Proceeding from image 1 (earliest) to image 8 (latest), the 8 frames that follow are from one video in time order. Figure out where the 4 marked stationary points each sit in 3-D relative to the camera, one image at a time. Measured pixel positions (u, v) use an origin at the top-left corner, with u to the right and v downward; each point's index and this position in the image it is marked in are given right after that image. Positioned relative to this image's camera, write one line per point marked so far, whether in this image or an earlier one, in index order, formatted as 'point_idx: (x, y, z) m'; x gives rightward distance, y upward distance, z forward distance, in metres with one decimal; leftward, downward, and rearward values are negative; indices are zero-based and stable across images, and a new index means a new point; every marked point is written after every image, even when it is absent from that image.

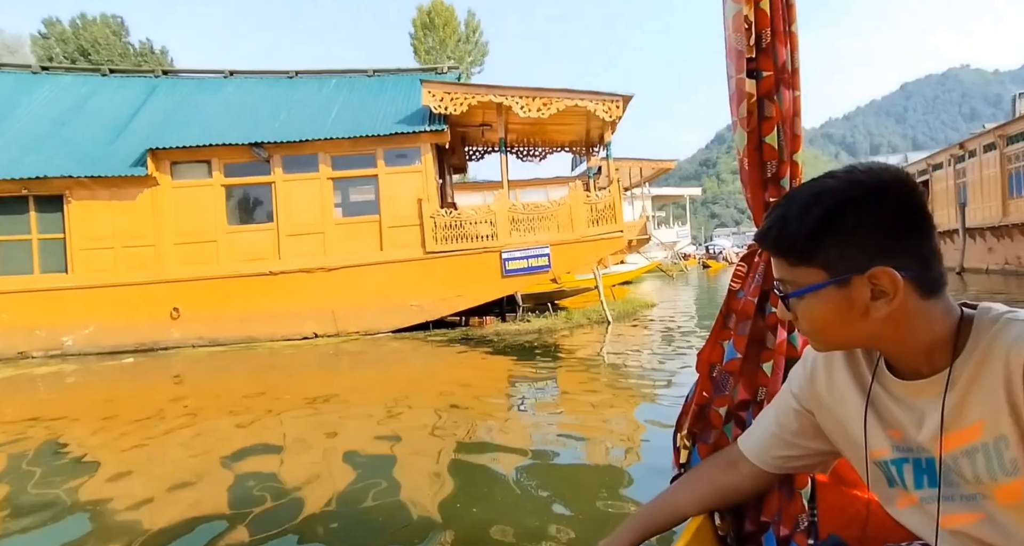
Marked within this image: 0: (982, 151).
0: (+15.0, +3.9, +17.8) m
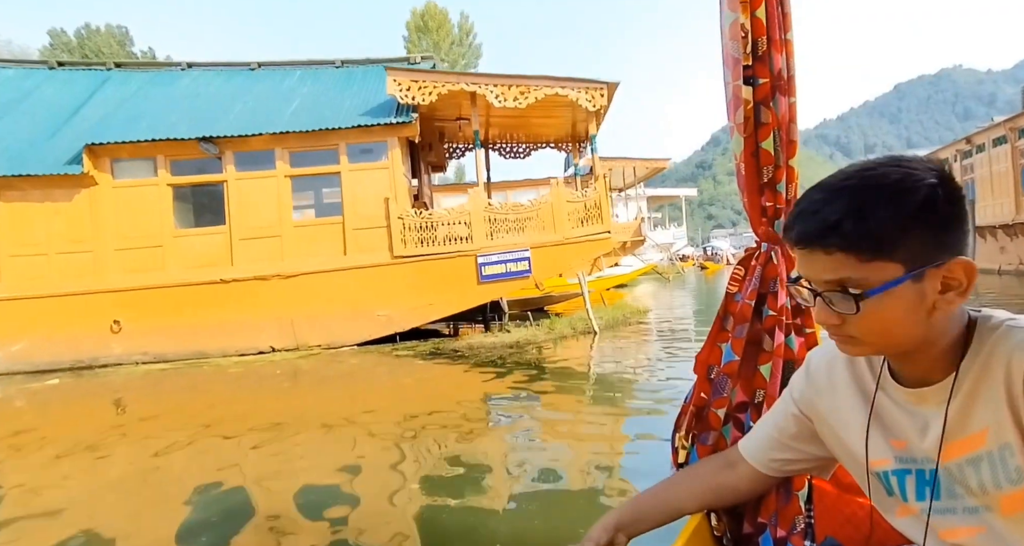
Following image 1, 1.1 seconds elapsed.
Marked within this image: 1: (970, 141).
0: (+14.7, +3.9, +17.4) m
1: (+15.1, +4.4, +18.6) m
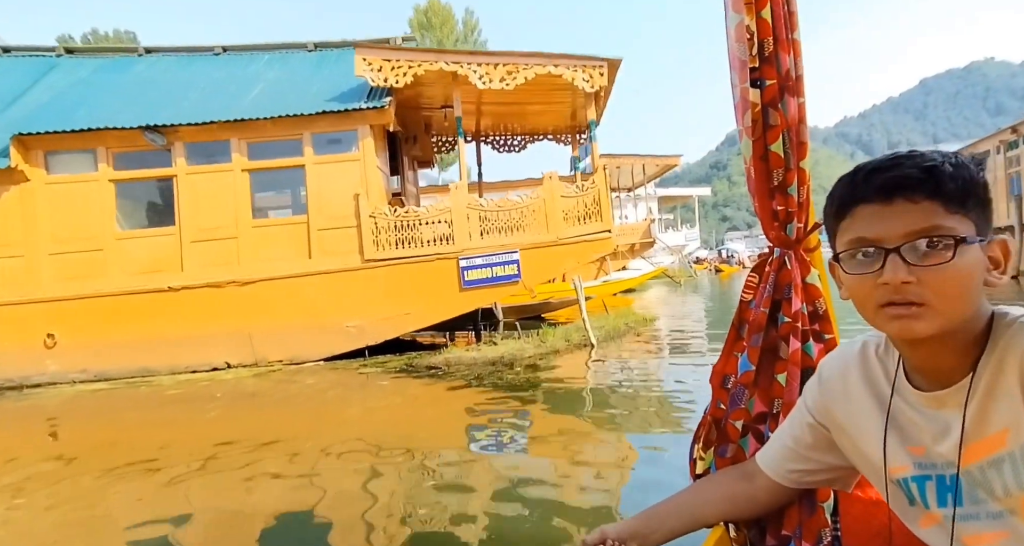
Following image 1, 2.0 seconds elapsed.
0: (+14.8, +3.9, +16.4) m
1: (+15.3, +4.3, +17.6) m
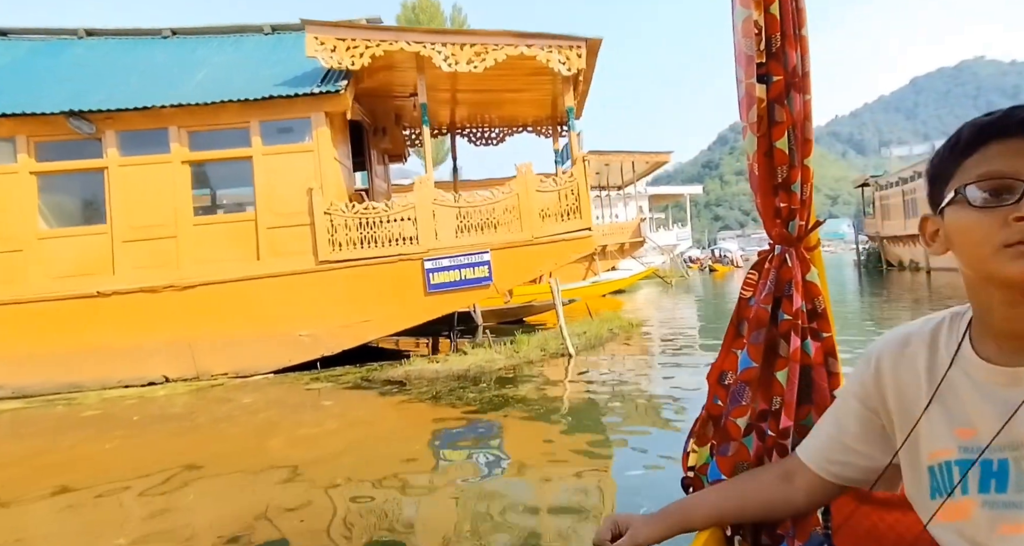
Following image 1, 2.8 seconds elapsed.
0: (+14.5, +3.9, +16.2) m
1: (+14.9, +4.3, +17.4) m
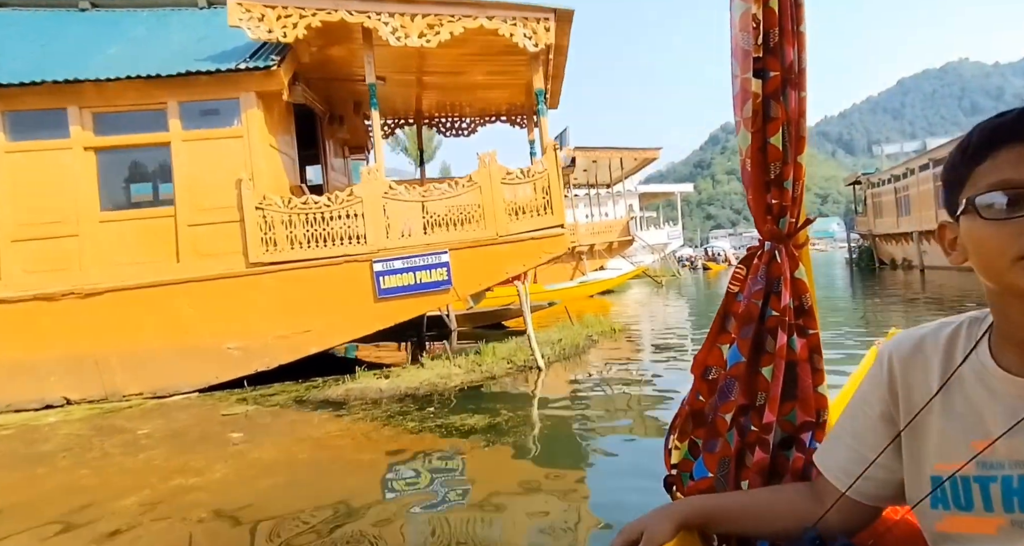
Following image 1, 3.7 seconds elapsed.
0: (+14.0, +3.9, +15.9) m
1: (+14.5, +4.4, +17.0) m
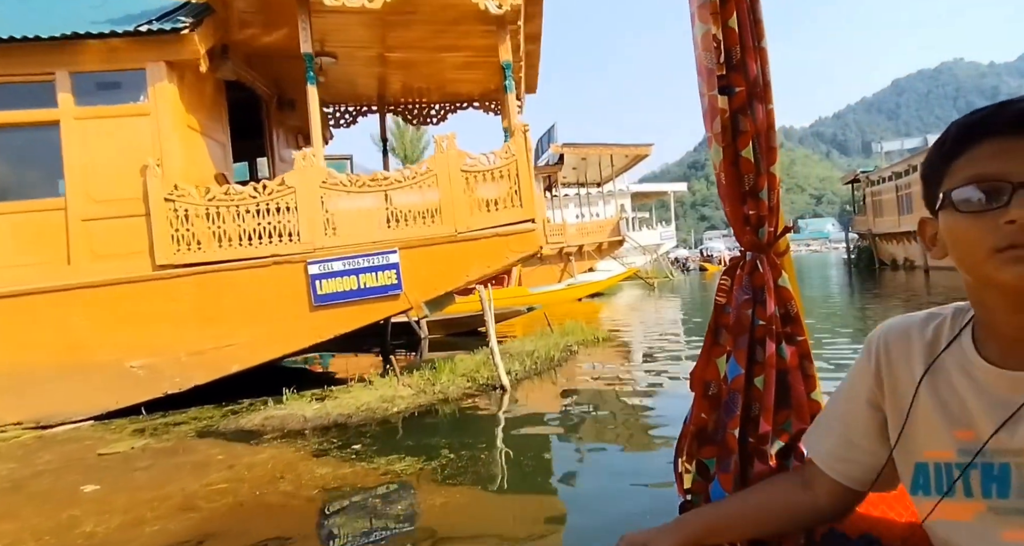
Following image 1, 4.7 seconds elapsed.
0: (+13.7, +3.9, +15.4) m
1: (+14.1, +4.3, +16.6) m
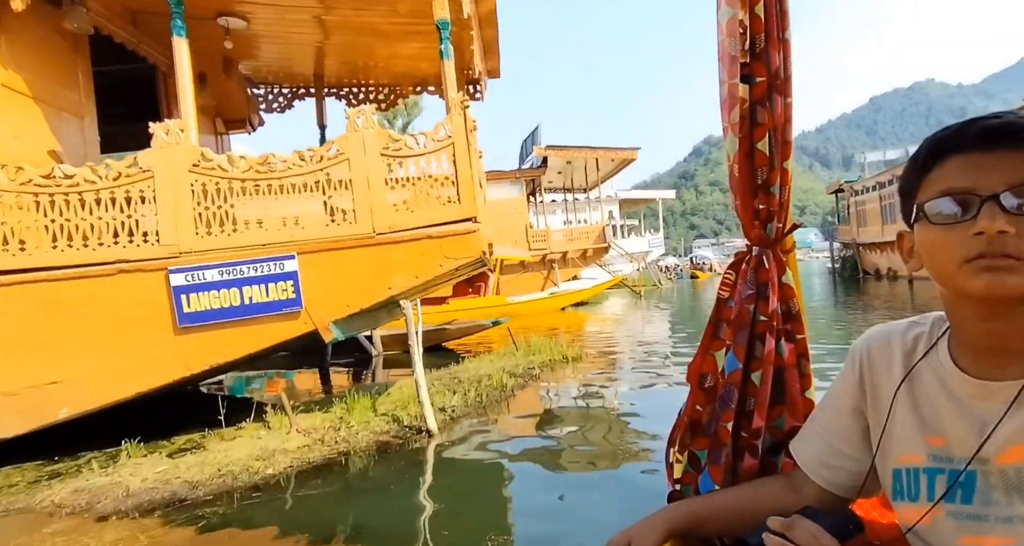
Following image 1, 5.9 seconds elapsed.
0: (+13.2, +3.6, +14.9) m
1: (+13.6, +4.0, +16.1) m
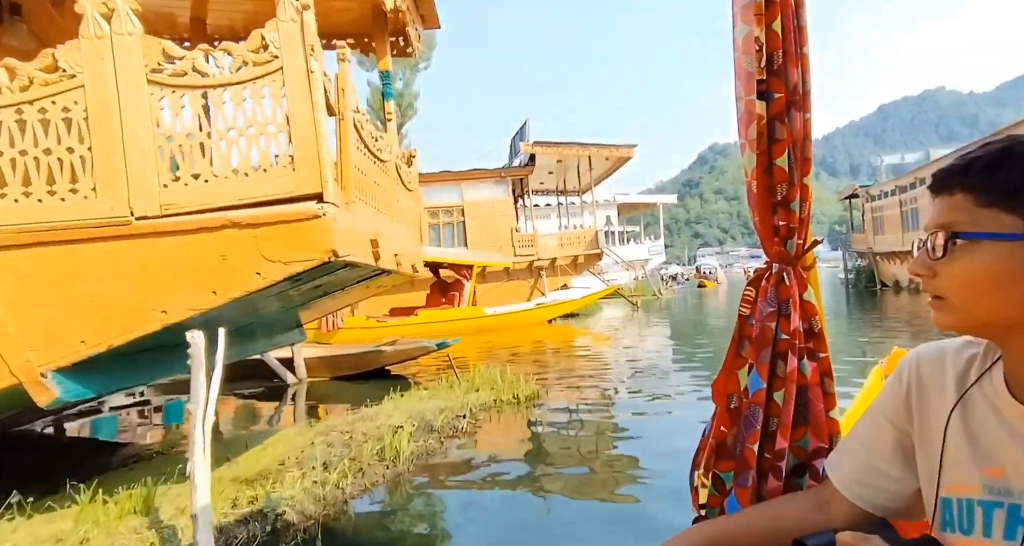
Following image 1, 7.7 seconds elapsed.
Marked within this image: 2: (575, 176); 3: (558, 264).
0: (+12.9, +3.3, +13.8) m
1: (+13.3, +3.7, +15.0) m
2: (+2.4, +3.3, +19.9) m
3: (+1.7, +0.3, +18.8) m
